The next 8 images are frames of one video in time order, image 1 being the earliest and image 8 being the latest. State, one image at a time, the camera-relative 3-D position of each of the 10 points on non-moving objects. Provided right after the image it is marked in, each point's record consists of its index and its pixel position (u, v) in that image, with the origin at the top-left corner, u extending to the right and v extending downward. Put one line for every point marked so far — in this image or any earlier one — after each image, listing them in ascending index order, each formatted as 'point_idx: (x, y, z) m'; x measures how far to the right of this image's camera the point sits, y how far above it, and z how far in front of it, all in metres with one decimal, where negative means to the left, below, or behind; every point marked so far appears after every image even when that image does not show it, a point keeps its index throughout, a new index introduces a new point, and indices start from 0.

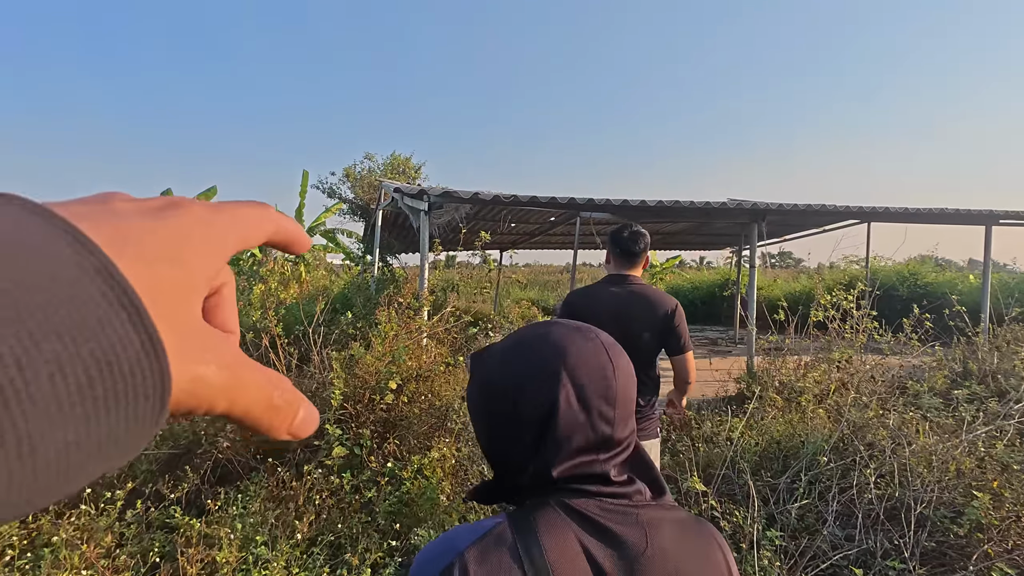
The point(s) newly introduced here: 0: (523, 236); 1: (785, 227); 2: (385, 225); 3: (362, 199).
0: (+0.3, +1.2, +12.0) m
1: (+3.7, +0.8, +7.2) m
2: (-2.2, +1.1, +9.2) m
3: (-2.8, +1.7, +10.1) m
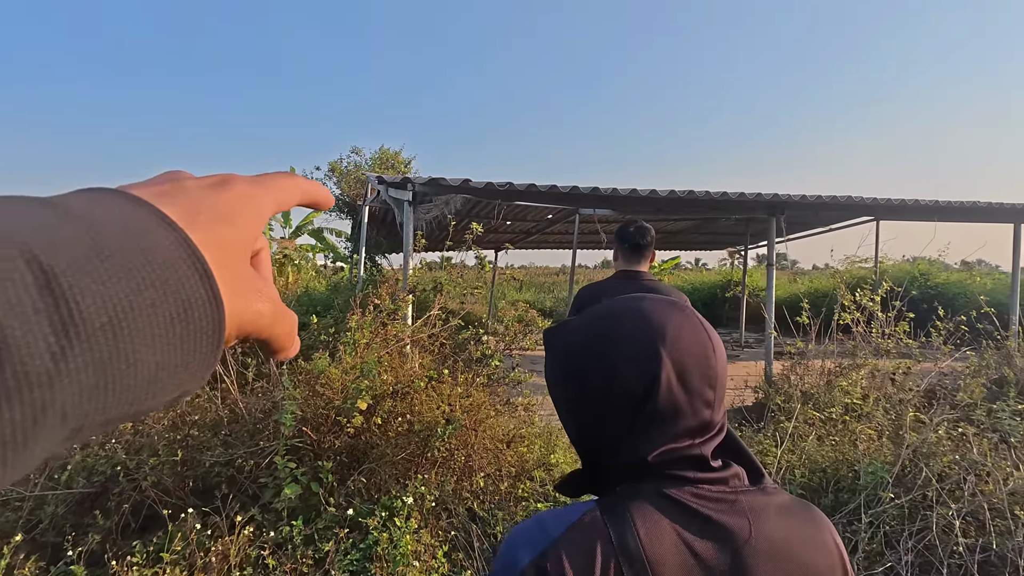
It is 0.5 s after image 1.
0: (+0.2, +1.1, +11.5) m
1: (+3.6, +0.8, +6.7) m
2: (-2.3, +1.1, +8.6) m
3: (-2.9, +1.7, +9.5) m
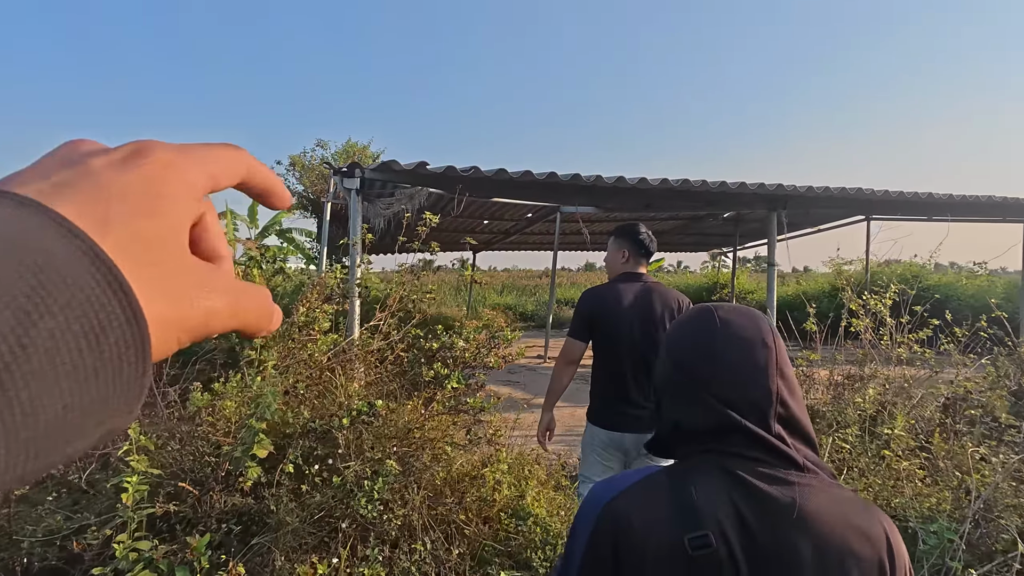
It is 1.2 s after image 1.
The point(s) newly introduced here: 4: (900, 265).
0: (-0.3, +1.1, +10.9) m
1: (+3.3, +0.8, +6.2) m
2: (-2.6, +1.0, +8.0) m
3: (-3.3, +1.6, +8.9) m
4: (+8.0, +0.5, +11.0) m
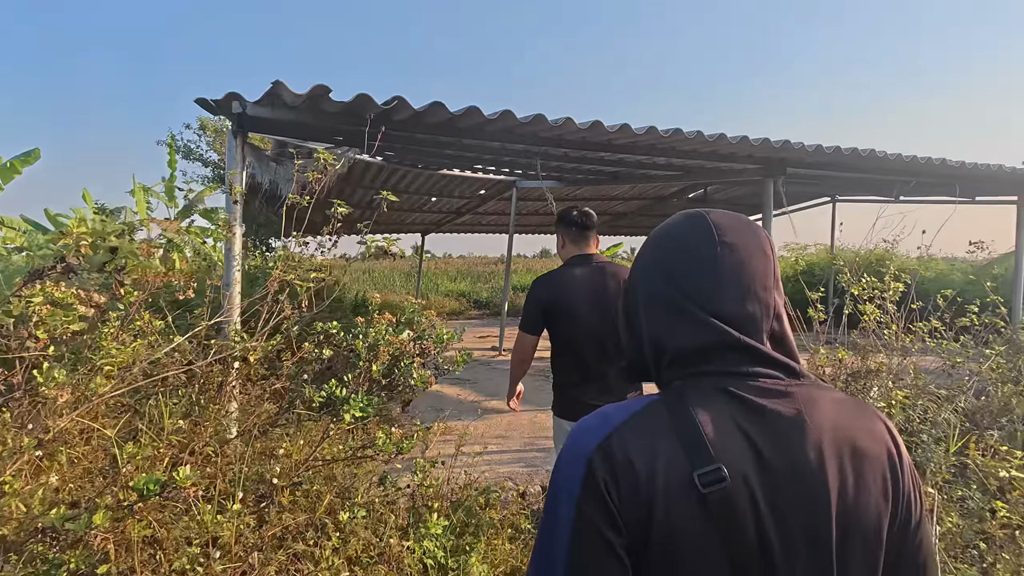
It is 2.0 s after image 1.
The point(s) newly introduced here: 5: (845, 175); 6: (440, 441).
0: (-1.2, +1.3, +9.9) m
1: (+2.8, +1.0, +5.6) m
2: (-3.3, +1.2, +6.8) m
3: (-4.0, +1.8, +7.6) m
4: (+7.0, +0.8, +10.8) m
5: (+2.7, +0.9, +4.3) m
6: (-0.5, -1.1, +3.8) m
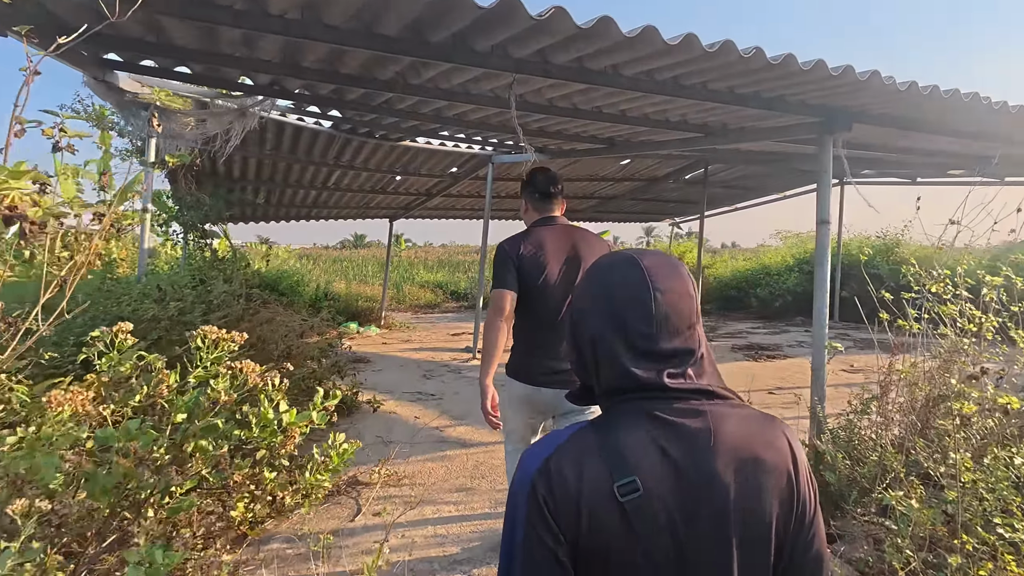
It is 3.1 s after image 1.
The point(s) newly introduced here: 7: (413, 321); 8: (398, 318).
0: (-1.5, +1.5, +8.8) m
1: (+2.6, +1.0, +4.6) m
2: (-3.5, +1.3, +5.6) m
3: (-4.3, +1.9, +6.4) m
4: (+6.6, +1.0, +9.9) m
5: (+2.5, +0.9, +3.3) m
6: (-0.7, -1.1, +2.8) m
7: (-2.1, -0.7, +11.1) m
8: (-2.4, -0.6, +11.3) m
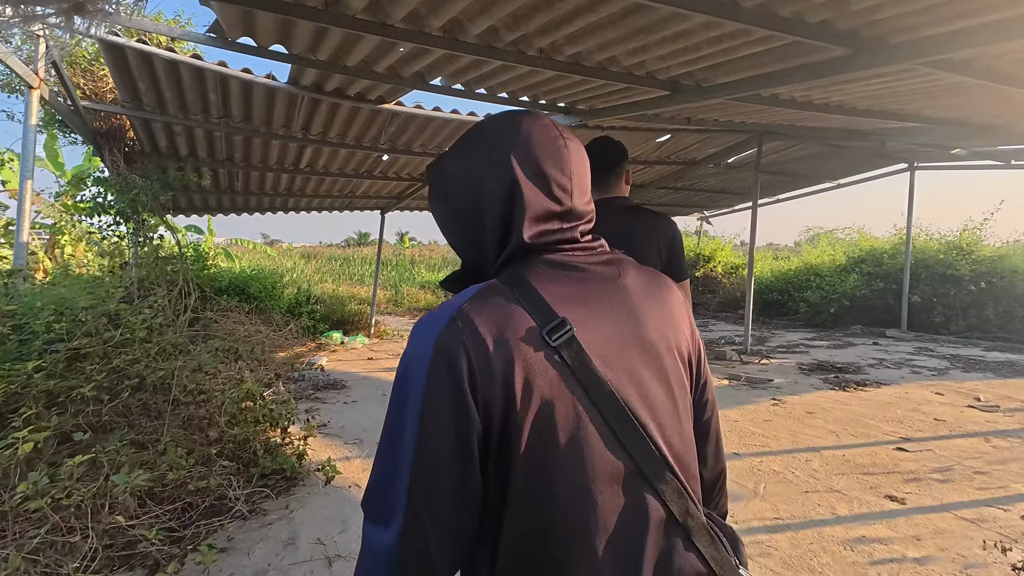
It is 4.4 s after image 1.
0: (-1.4, +1.4, +7.4) m
1: (+2.7, +1.0, +3.2) m
2: (-3.4, +1.2, +4.3) m
3: (-4.2, +1.8, +5.1) m
4: (+6.8, +0.9, +8.5) m
5: (+2.6, +0.9, +1.9) m
6: (-0.6, -1.1, +1.4) m
7: (-1.9, -0.7, +9.7) m
8: (-2.2, -0.7, +9.9) m
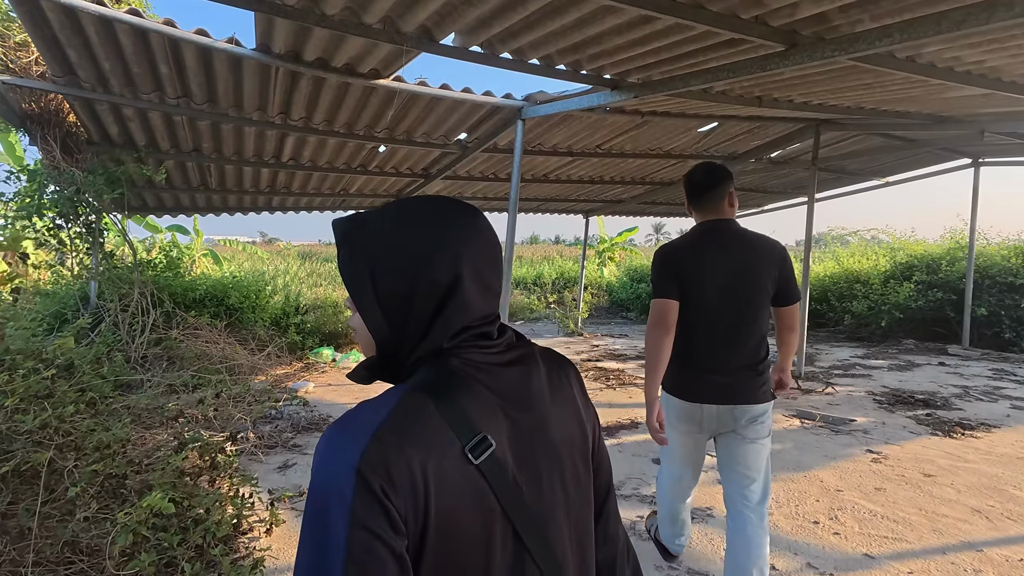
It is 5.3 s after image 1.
0: (-1.2, +1.3, +6.5) m
1: (+2.9, +0.8, +2.3) m
2: (-3.2, +1.1, +3.4) m
3: (-4.0, +1.7, +4.1) m
4: (+7.0, +0.8, +7.6) m
5: (+2.8, +0.7, +1.0) m
6: (-0.4, -1.3, +0.5) m
7: (-1.7, -0.9, +8.8) m
8: (-2.1, -0.8, +9.0) m
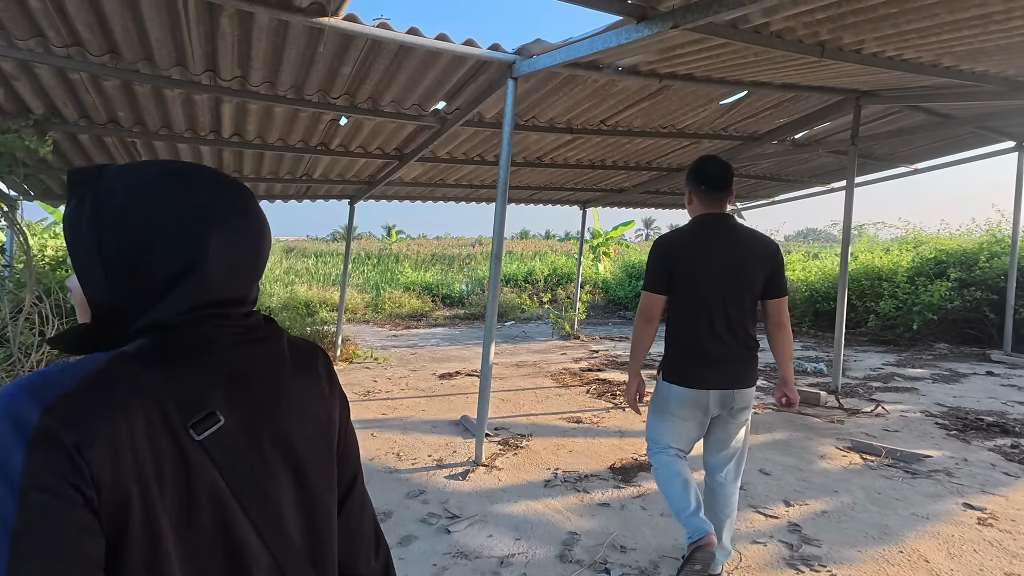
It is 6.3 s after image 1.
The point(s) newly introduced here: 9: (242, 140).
0: (-1.3, +1.3, +5.6) m
1: (+2.8, +0.8, +1.5) m
2: (-3.3, +1.0, +2.4) m
3: (-4.1, +1.7, +3.2) m
4: (+6.8, +0.8, +6.8) m
5: (+2.8, +0.7, +0.1) m
6: (-0.4, -1.4, -0.3) m
7: (-1.9, -0.8, +7.9) m
8: (-2.2, -0.8, +8.1) m
9: (-2.3, +1.3, +4.6) m
